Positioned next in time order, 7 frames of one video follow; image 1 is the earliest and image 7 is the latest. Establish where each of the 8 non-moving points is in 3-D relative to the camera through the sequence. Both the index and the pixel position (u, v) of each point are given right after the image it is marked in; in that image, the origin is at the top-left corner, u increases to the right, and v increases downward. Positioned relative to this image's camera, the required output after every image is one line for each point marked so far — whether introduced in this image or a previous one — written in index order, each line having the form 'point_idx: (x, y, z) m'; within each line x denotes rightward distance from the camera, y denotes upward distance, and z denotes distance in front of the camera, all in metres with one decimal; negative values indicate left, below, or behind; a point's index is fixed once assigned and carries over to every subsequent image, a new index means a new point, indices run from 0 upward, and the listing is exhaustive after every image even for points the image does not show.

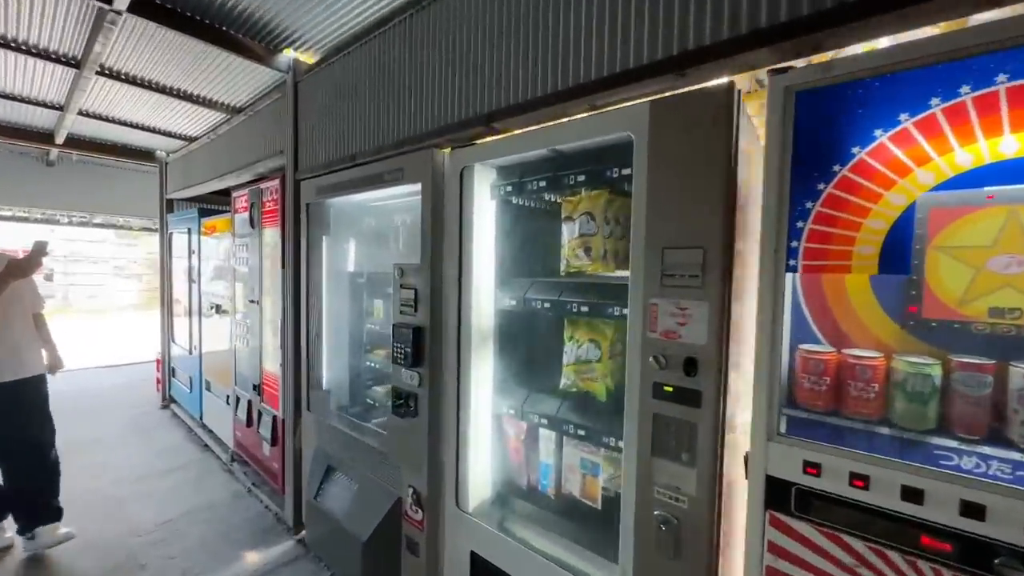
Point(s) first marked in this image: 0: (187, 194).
0: (-3.2, +0.9, +3.9) m
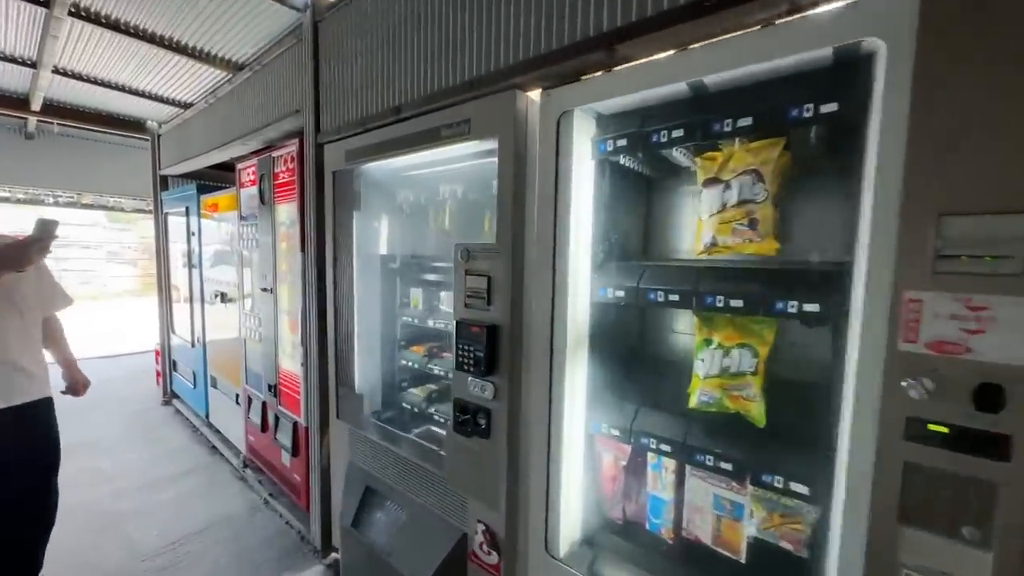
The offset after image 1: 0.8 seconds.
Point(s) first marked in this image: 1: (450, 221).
0: (-2.9, +1.1, +3.5) m
1: (-0.3, +0.3, +1.8) m
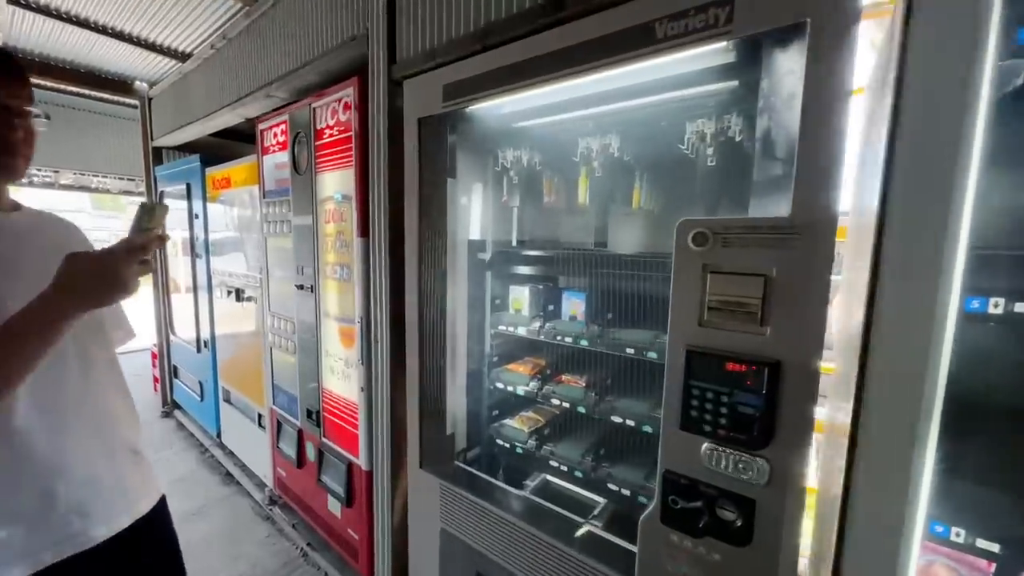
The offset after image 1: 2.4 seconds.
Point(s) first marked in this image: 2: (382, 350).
0: (-2.5, +1.1, +2.9) m
1: (+0.2, +0.3, +1.2) m
2: (-0.5, -0.2, +1.4) m
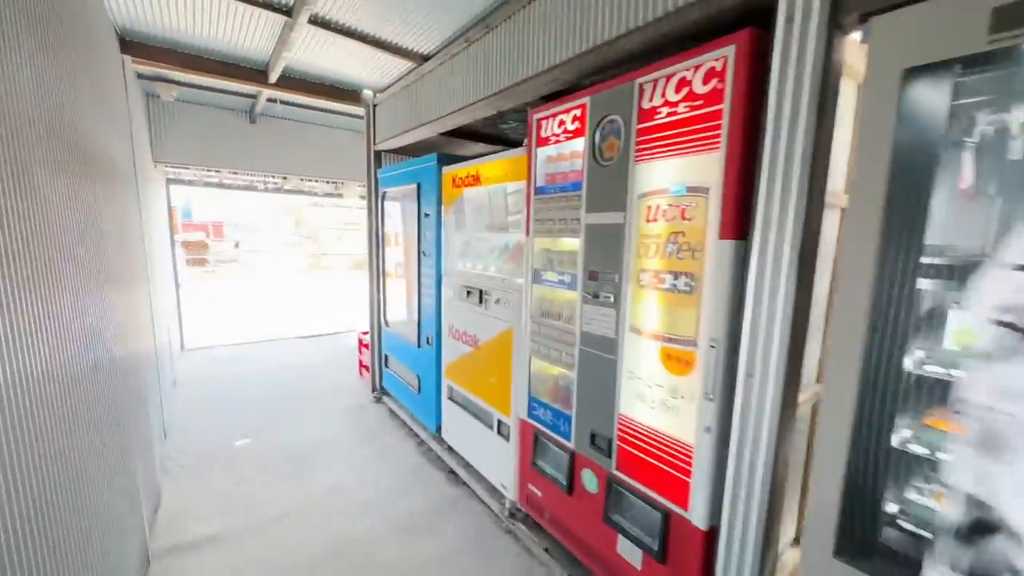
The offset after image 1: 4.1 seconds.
0: (-0.8, +1.2, +3.0) m
1: (+1.3, +0.2, +0.7) m
2: (+0.7, -0.3, +1.1) m
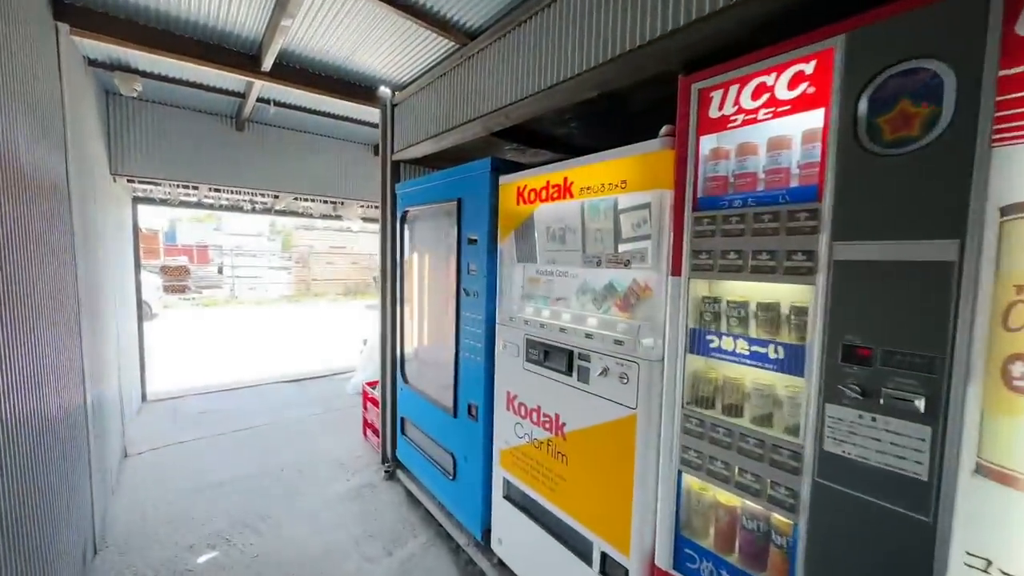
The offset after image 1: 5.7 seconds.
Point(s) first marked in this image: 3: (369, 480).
0: (-0.4, +0.9, +2.3) m
1: (+1.8, +0.1, +0.1) m
2: (+1.1, -0.4, +0.4) m
3: (-1.0, -1.4, +2.8) m
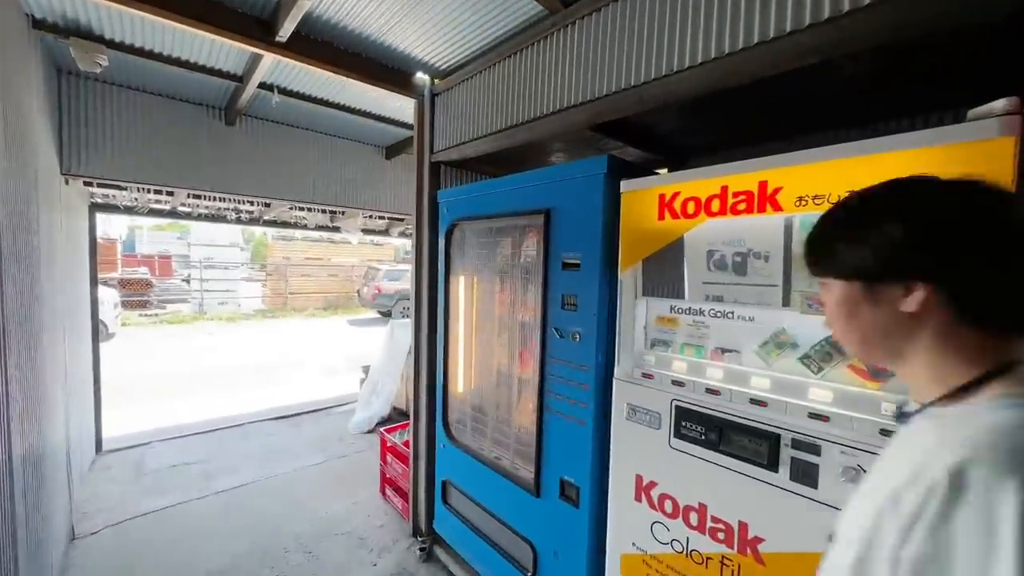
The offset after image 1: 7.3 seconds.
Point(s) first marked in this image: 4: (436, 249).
0: (0.0, +0.7, +1.9) m
1: (+2.3, 0.0, -0.3) m
2: (+1.6, -0.5, 0.0) m
3: (-0.6, -1.6, +2.2) m
4: (-0.4, +0.2, +2.3) m
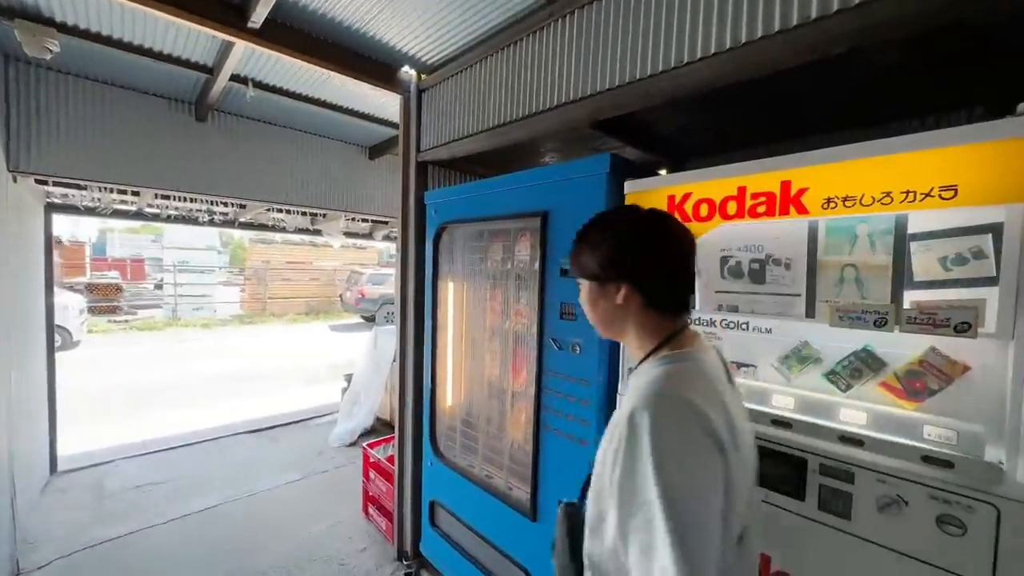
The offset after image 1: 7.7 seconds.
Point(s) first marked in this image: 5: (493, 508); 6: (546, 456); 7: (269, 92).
0: (0.0, +0.7, +1.7) m
1: (+2.4, 0.0, -0.3) m
2: (+1.7, -0.6, -0.1) m
3: (-0.7, -1.6, +2.1) m
4: (-0.5, +0.2, +2.1) m
5: (-0.1, -1.0, +1.7) m
6: (+0.1, -0.7, +1.5) m
7: (-1.5, +1.2, +2.4) m
